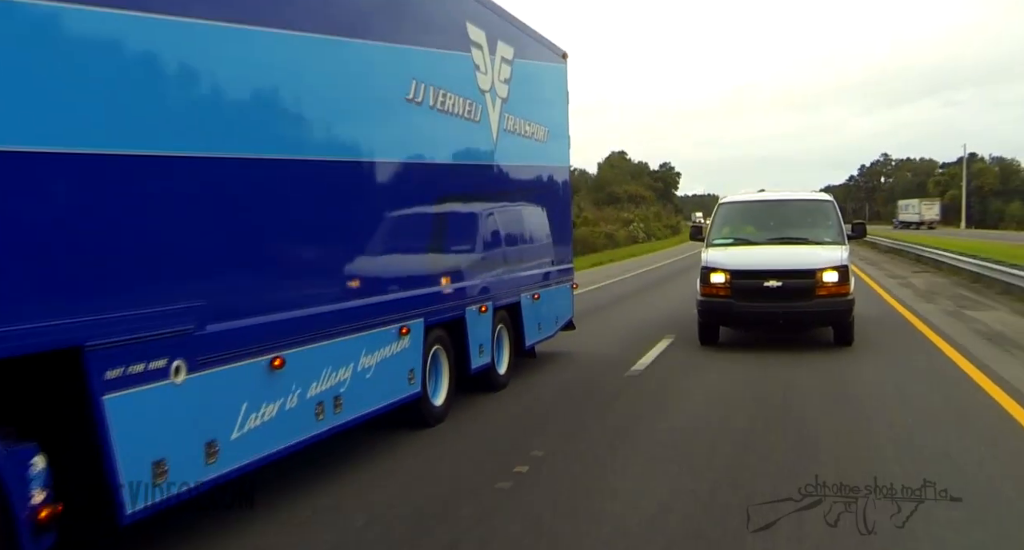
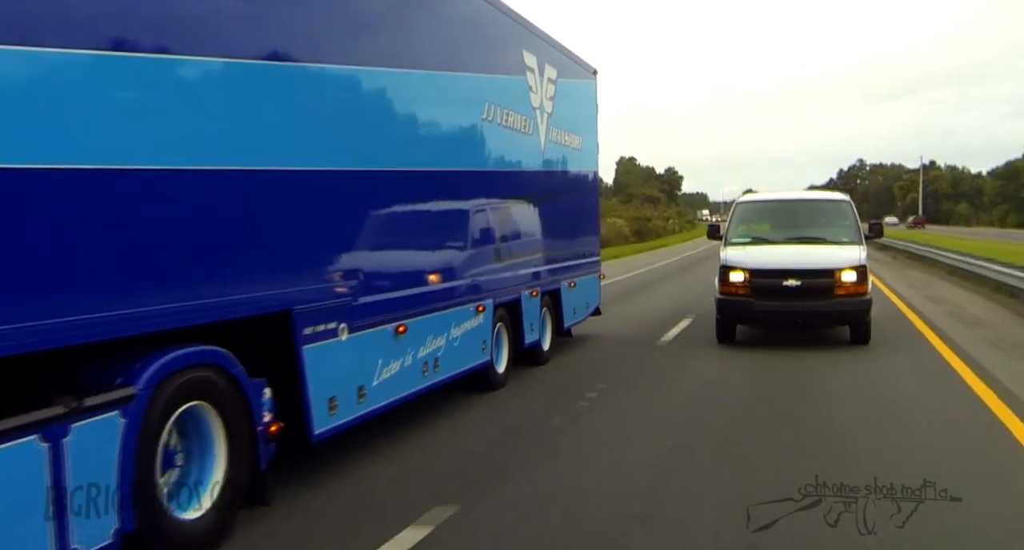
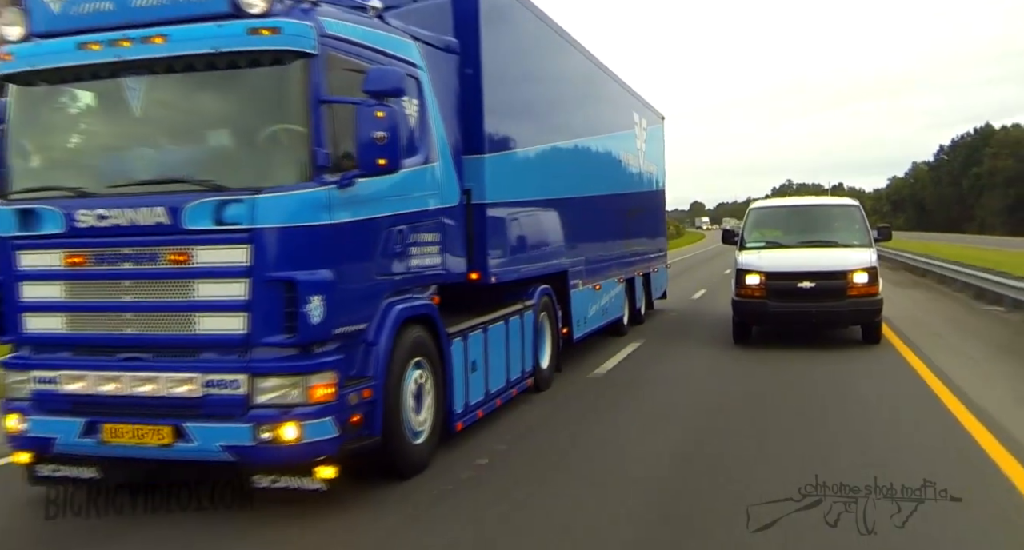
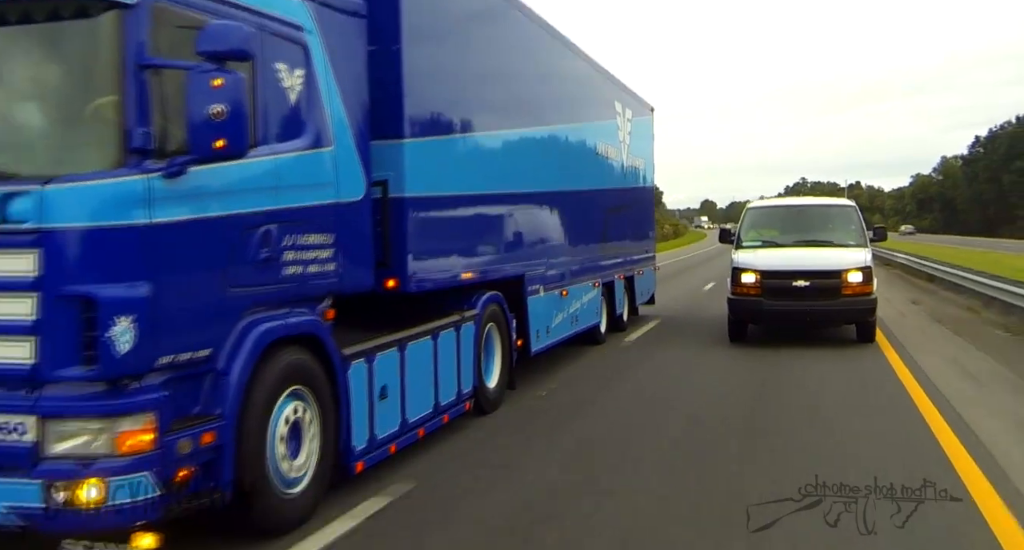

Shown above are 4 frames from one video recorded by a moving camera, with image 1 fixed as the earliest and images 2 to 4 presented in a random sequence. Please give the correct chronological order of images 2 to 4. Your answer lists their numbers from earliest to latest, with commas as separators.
2, 4, 3
